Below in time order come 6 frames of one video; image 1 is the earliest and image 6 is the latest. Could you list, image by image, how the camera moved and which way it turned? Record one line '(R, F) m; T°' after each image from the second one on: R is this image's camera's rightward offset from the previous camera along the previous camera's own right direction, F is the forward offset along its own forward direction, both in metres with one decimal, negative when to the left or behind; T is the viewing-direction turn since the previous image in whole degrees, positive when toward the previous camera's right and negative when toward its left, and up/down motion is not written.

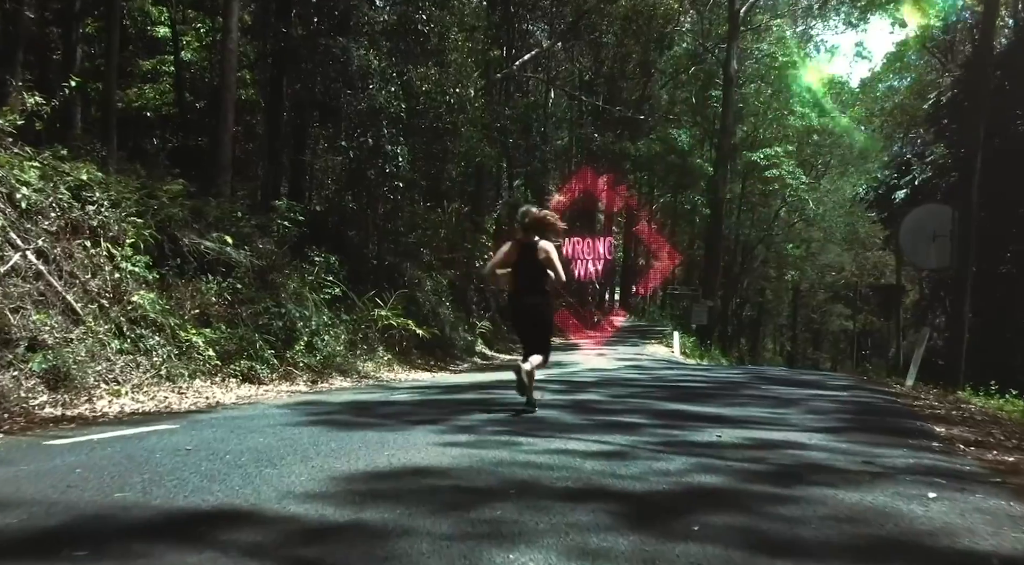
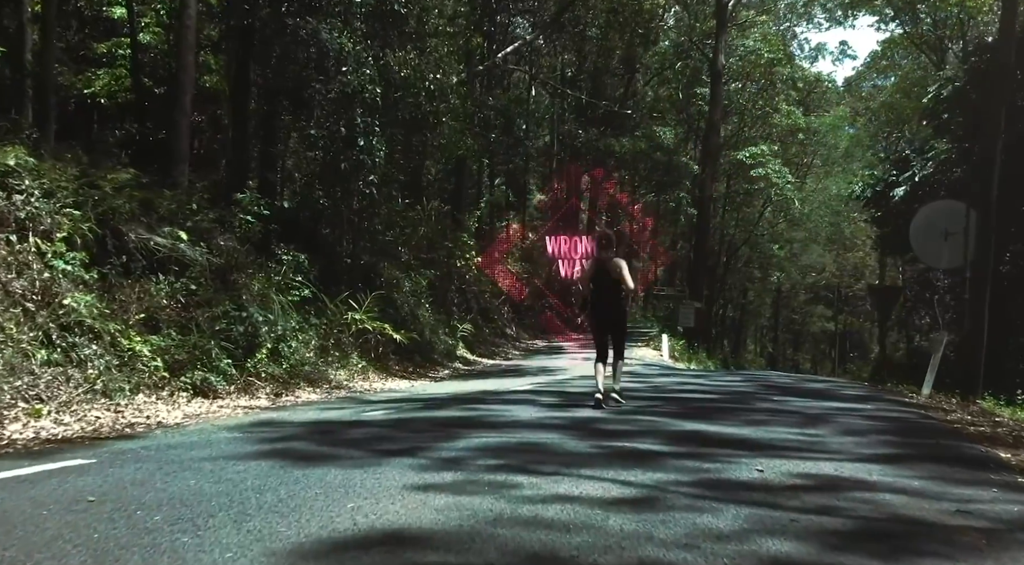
(-0.1, +1.5) m; +1°
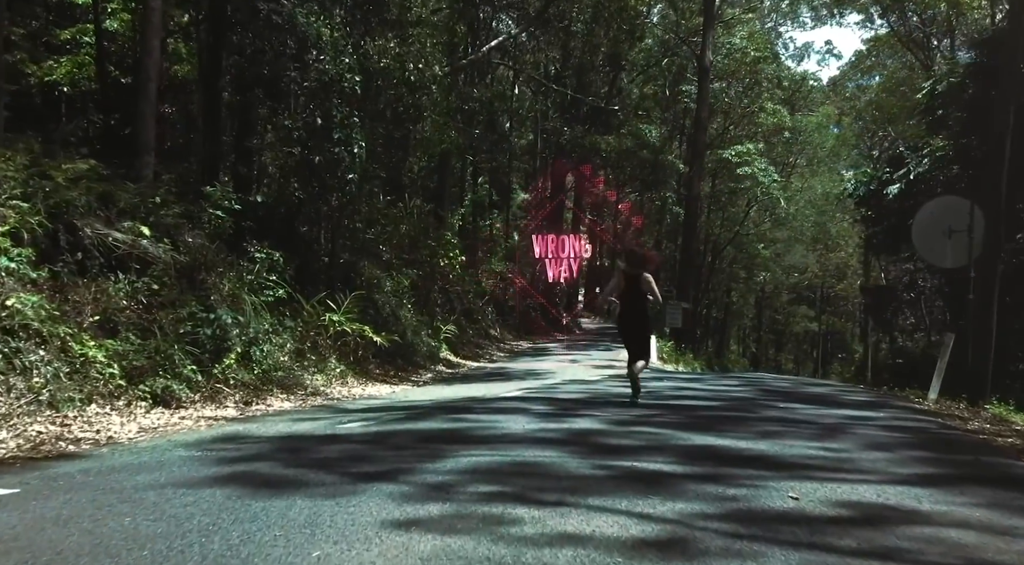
(-0.1, +0.9) m; +1°
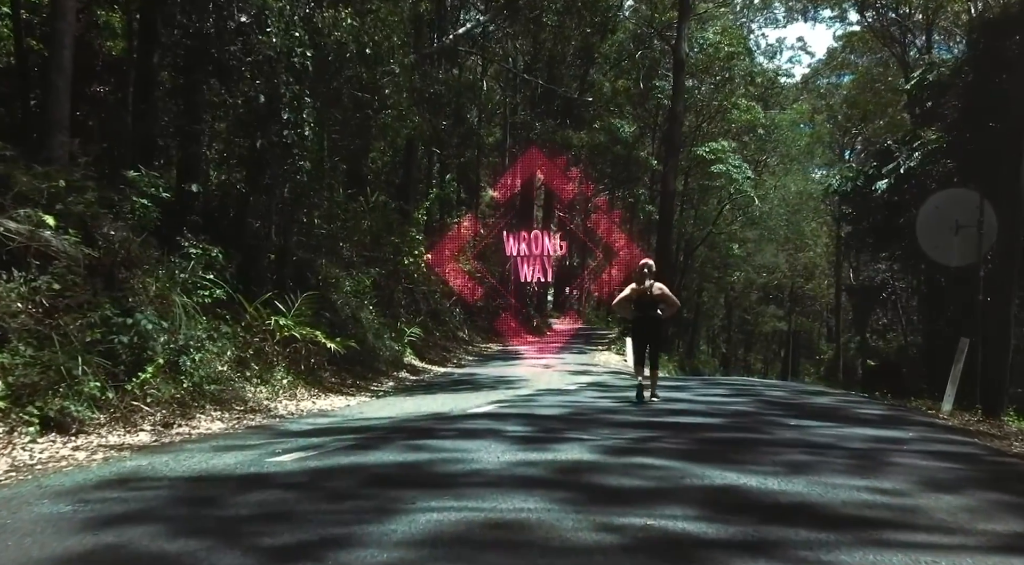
(0.0, +1.8) m; +2°
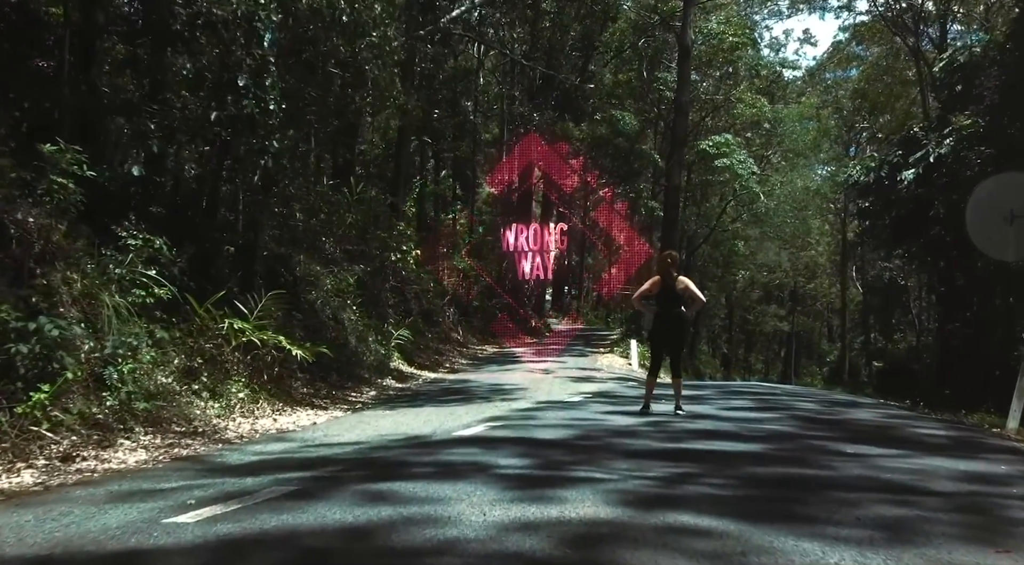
(0.0, +2.1) m; 0°
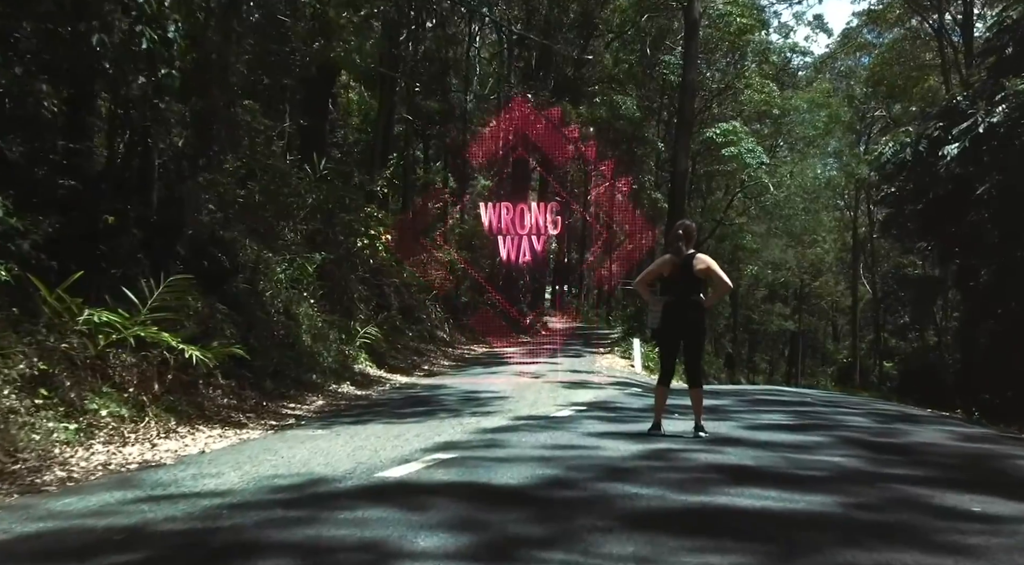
(+0.3, +3.2) m; 0°
